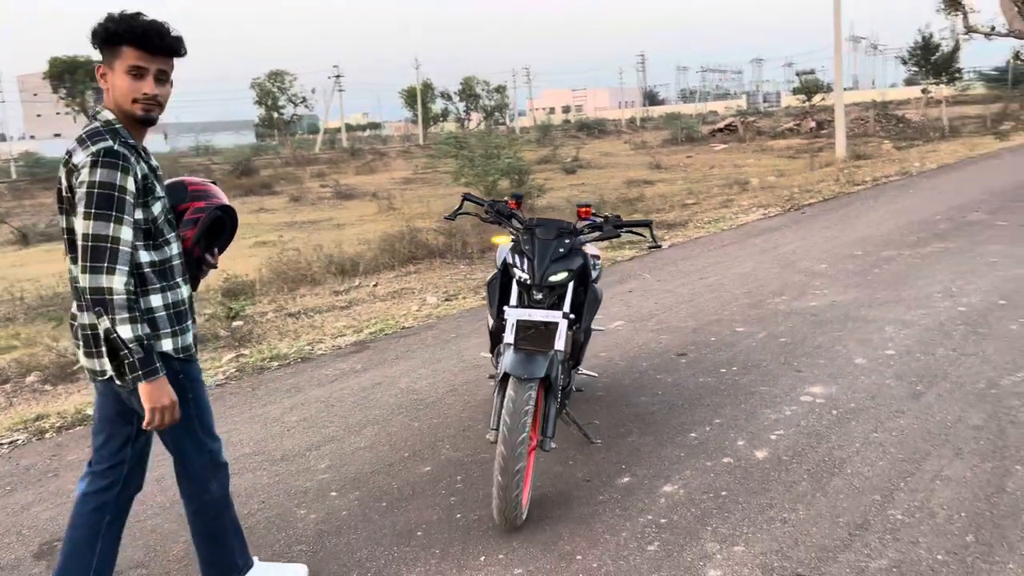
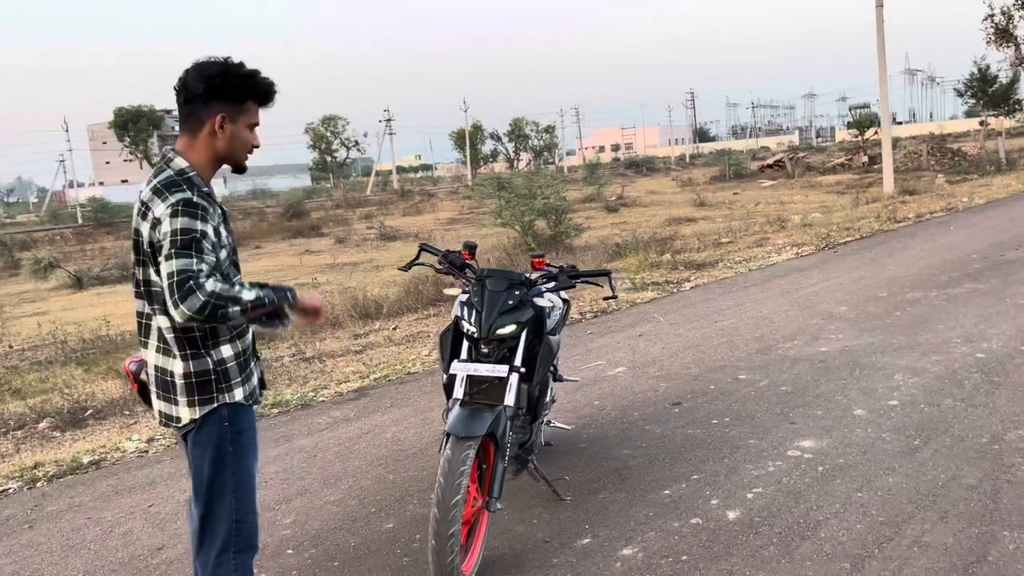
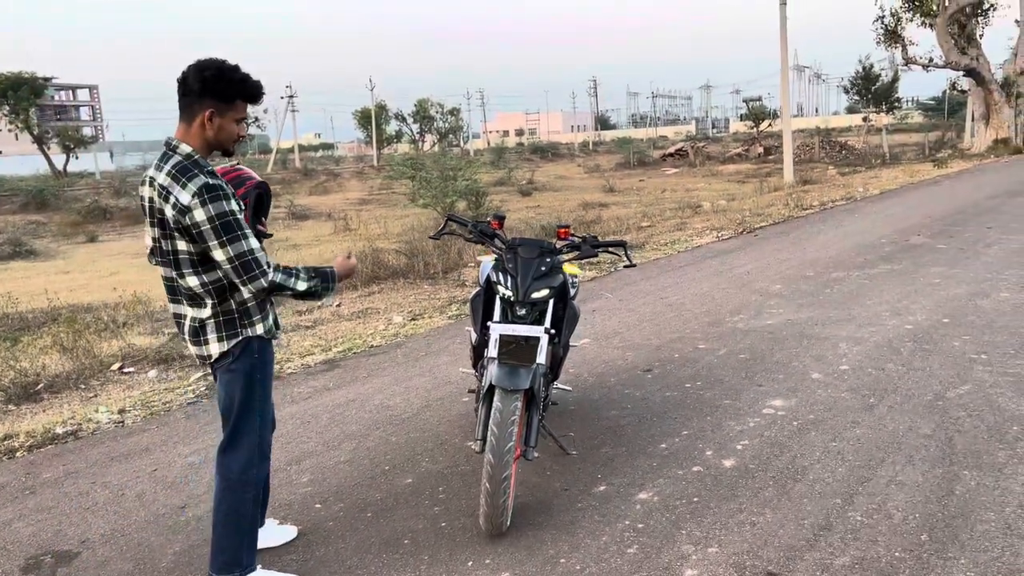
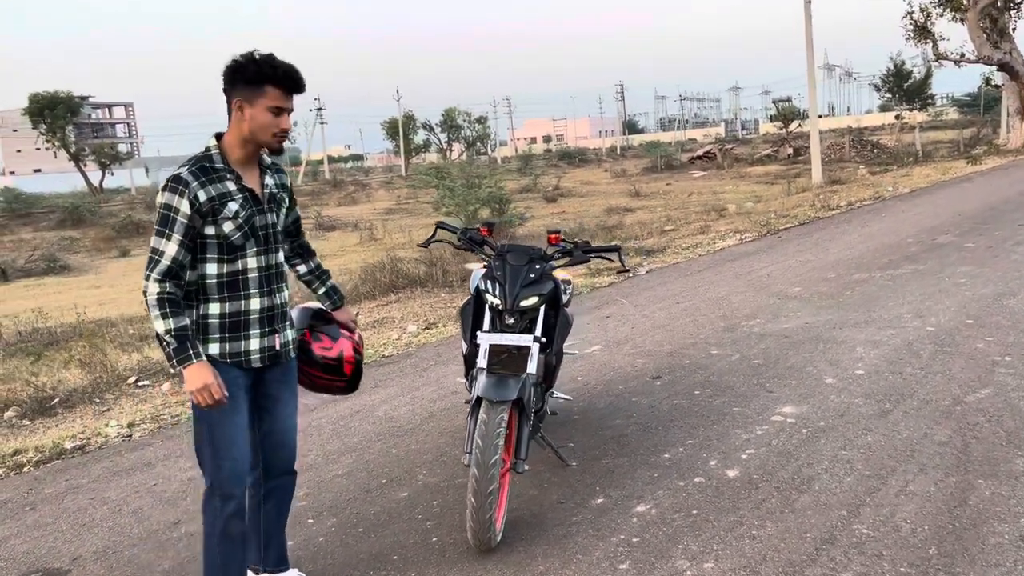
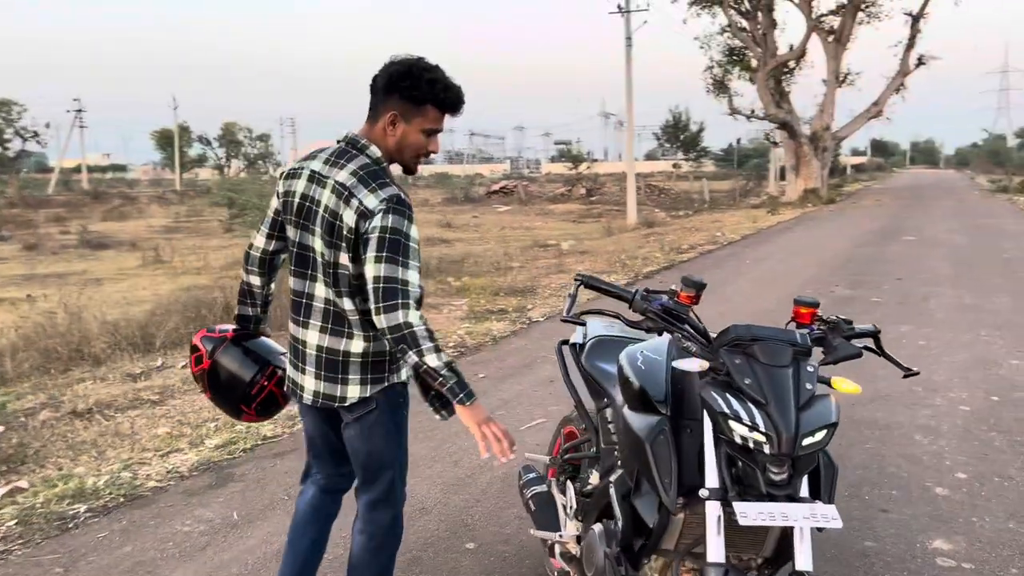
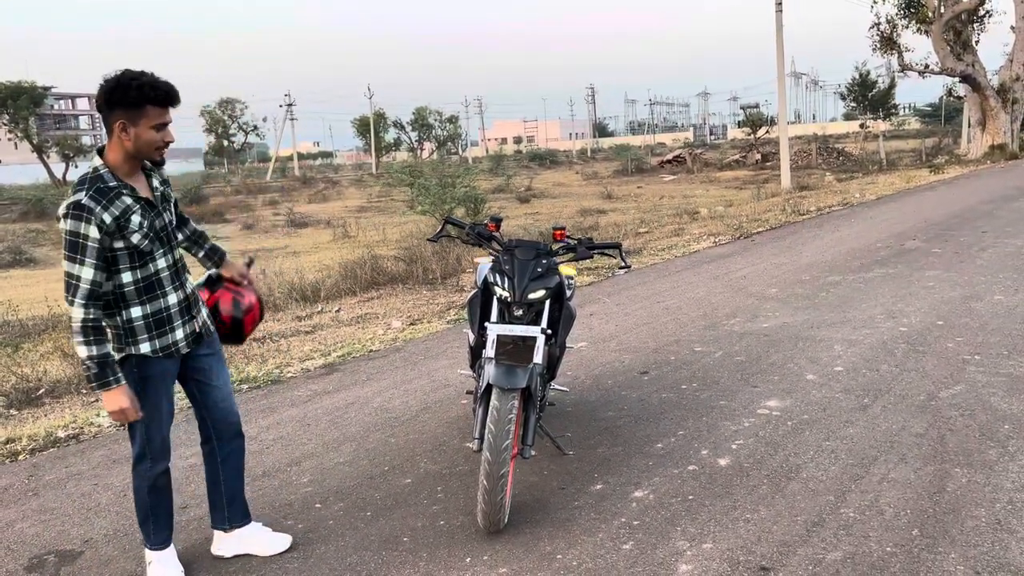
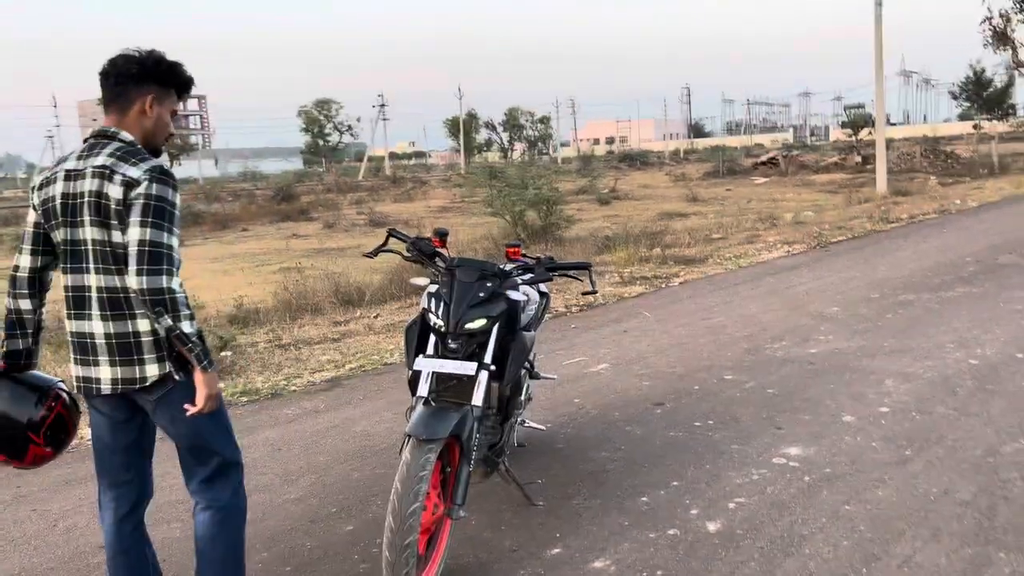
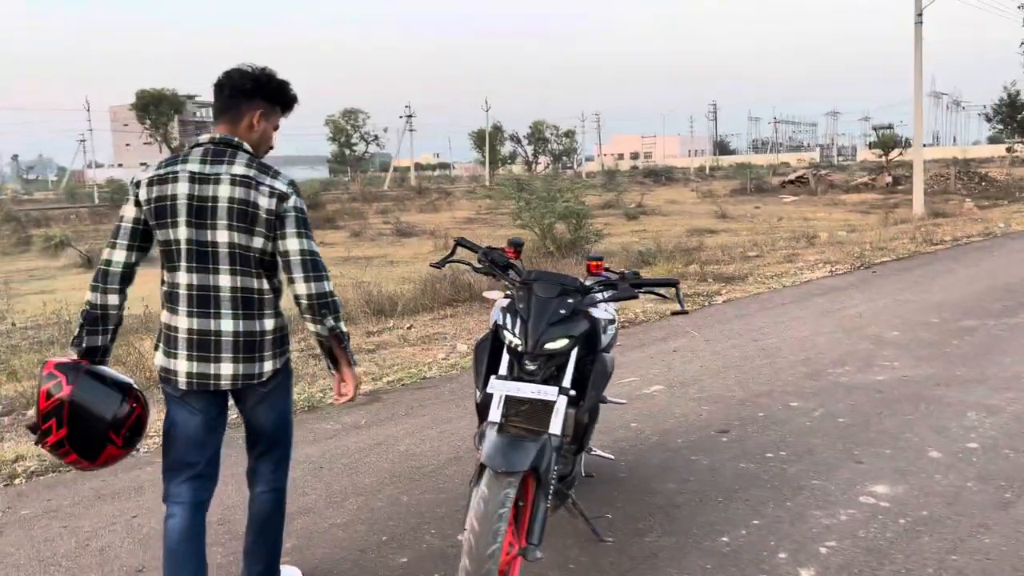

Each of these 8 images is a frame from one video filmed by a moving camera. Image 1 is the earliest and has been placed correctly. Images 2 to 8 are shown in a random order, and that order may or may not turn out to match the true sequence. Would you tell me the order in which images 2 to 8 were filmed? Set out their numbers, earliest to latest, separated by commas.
3, 6, 4, 2, 7, 8, 5
